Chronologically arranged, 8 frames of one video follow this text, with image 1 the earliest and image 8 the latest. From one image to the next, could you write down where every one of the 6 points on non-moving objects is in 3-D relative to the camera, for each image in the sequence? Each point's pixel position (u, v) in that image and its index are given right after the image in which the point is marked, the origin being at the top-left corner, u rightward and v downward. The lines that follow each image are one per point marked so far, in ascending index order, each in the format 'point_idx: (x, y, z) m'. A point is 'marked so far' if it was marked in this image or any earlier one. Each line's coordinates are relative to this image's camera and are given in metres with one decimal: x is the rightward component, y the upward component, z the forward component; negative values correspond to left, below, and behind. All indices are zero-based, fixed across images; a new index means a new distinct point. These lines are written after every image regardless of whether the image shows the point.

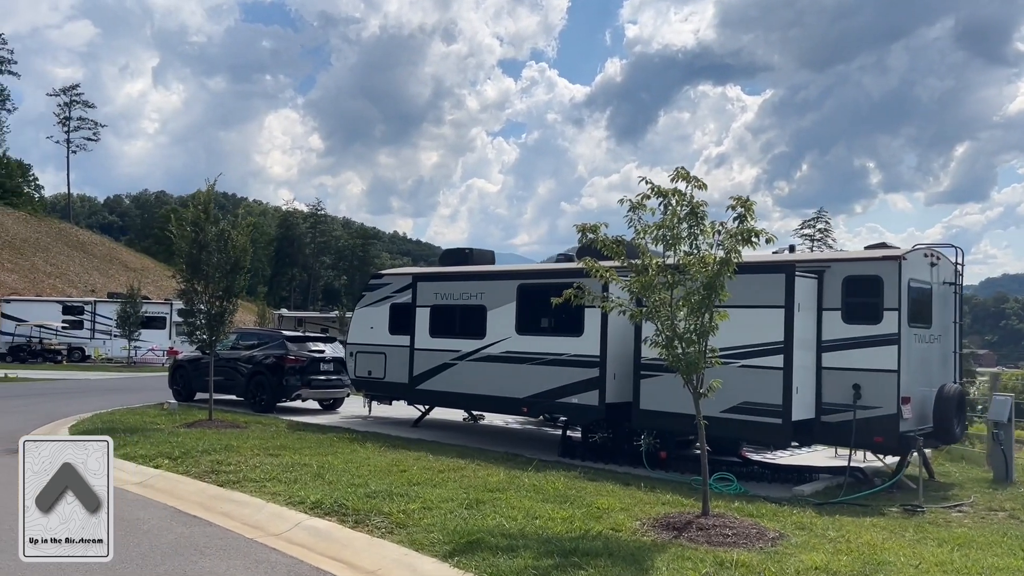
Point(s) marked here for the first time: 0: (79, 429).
0: (-6.9, -2.2, +13.6) m
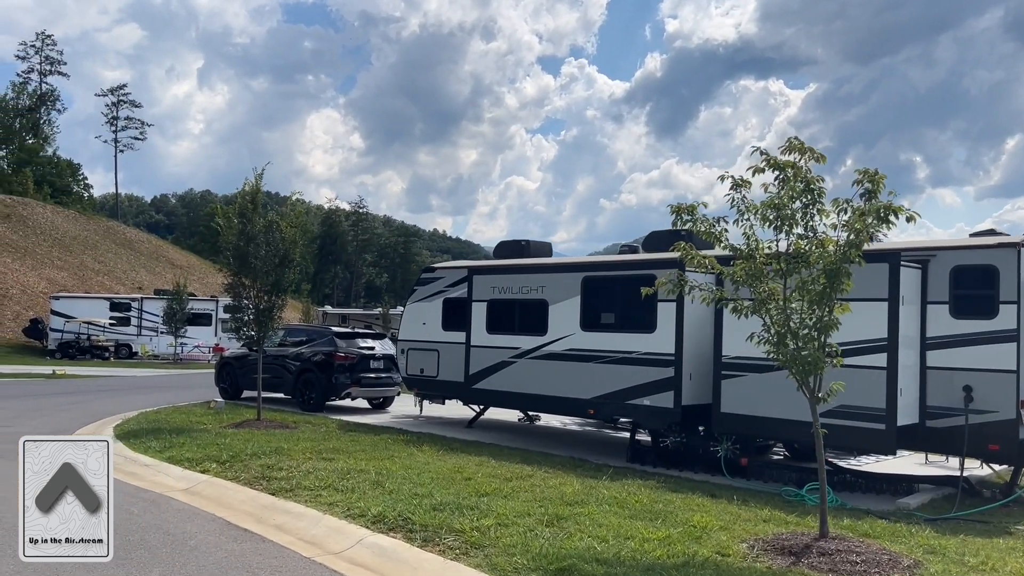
0: (-5.9, -2.2, +13.0) m
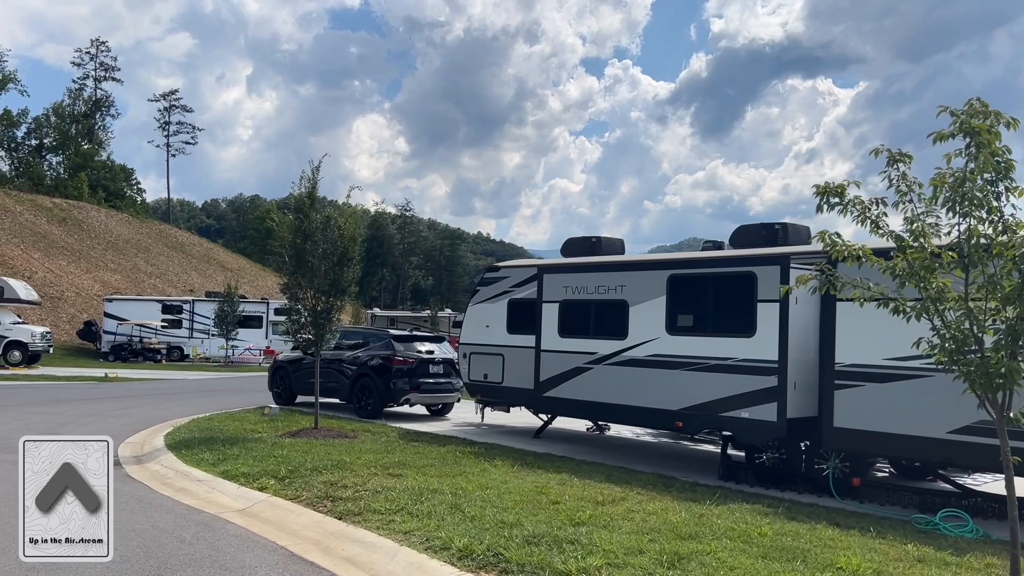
0: (-4.8, -2.2, +12.3) m
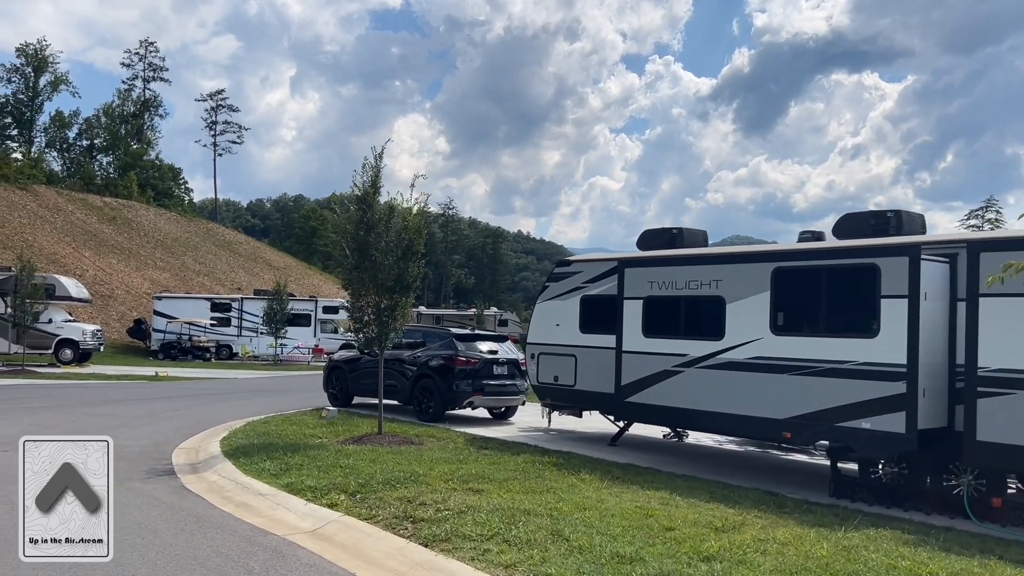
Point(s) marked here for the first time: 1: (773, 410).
0: (-3.8, -2.1, +11.5) m
1: (+3.0, -1.4, +9.9) m
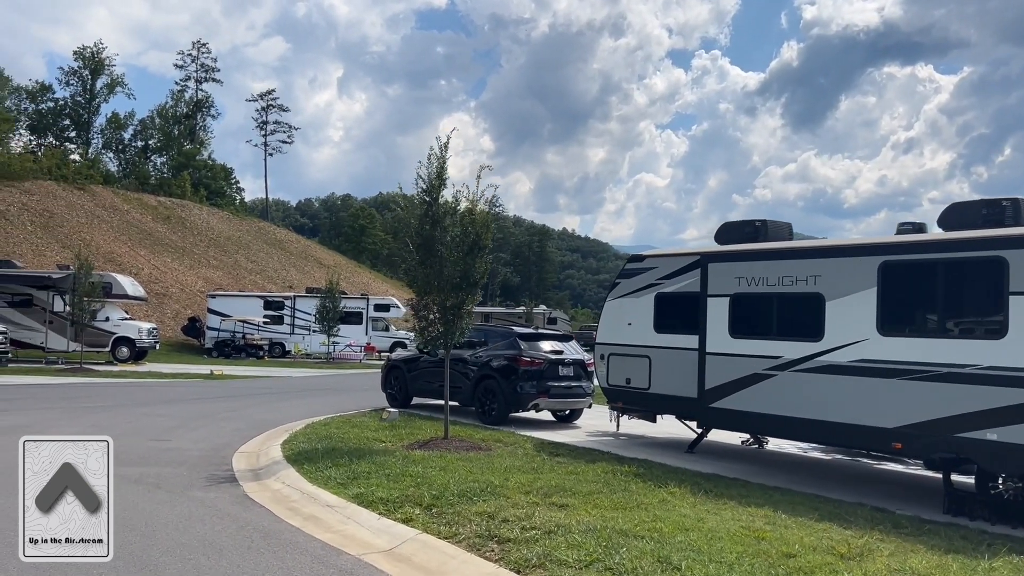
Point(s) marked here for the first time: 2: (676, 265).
0: (-2.8, -2.1, +11.0) m
1: (+3.9, -1.4, +9.0) m
2: (+2.3, +0.3, +12.1) m
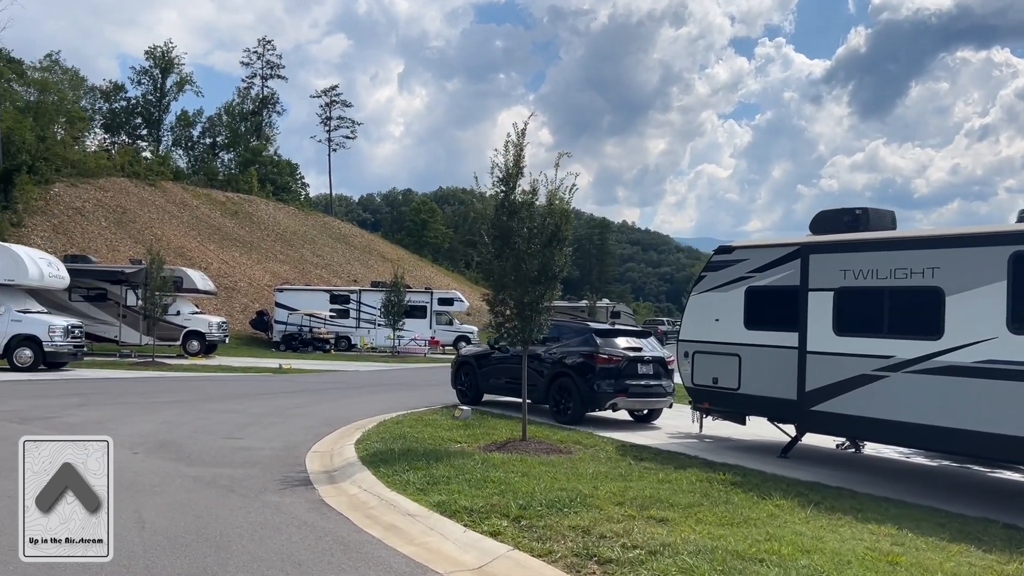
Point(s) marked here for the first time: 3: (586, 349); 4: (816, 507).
0: (-1.8, -2.0, +10.6) m
1: (+4.8, -1.3, +8.1) m
2: (+3.4, +0.4, +11.3) m
3: (+1.3, -1.0, +14.5) m
4: (+2.8, -2.0, +7.9) m
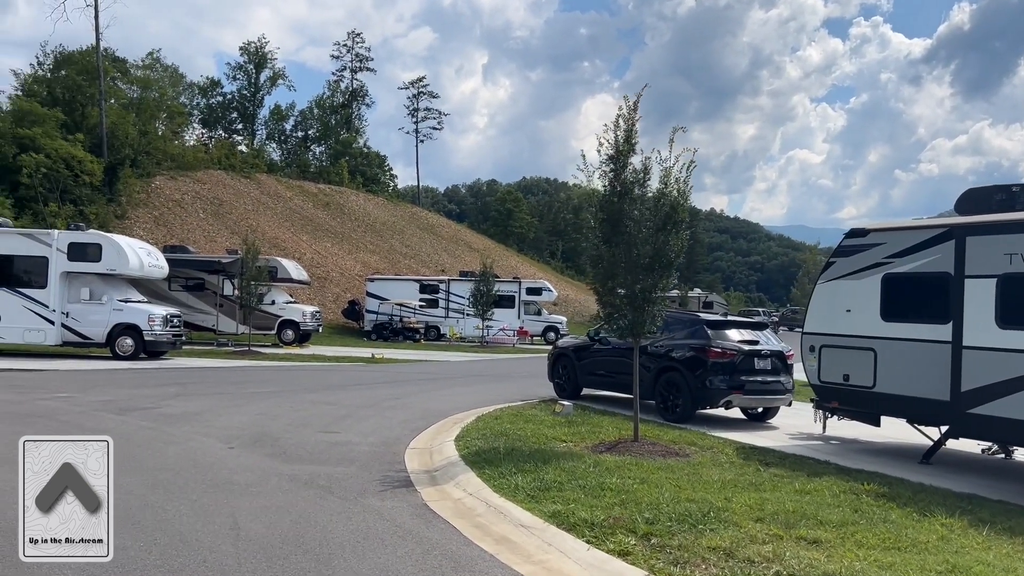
0: (-0.5, -1.9, +9.9) m
1: (+5.8, -1.2, +6.9) m
2: (+4.7, +0.6, +10.1) m
3: (+2.9, -0.8, +13.5) m
4: (+3.8, -1.9, +6.8) m
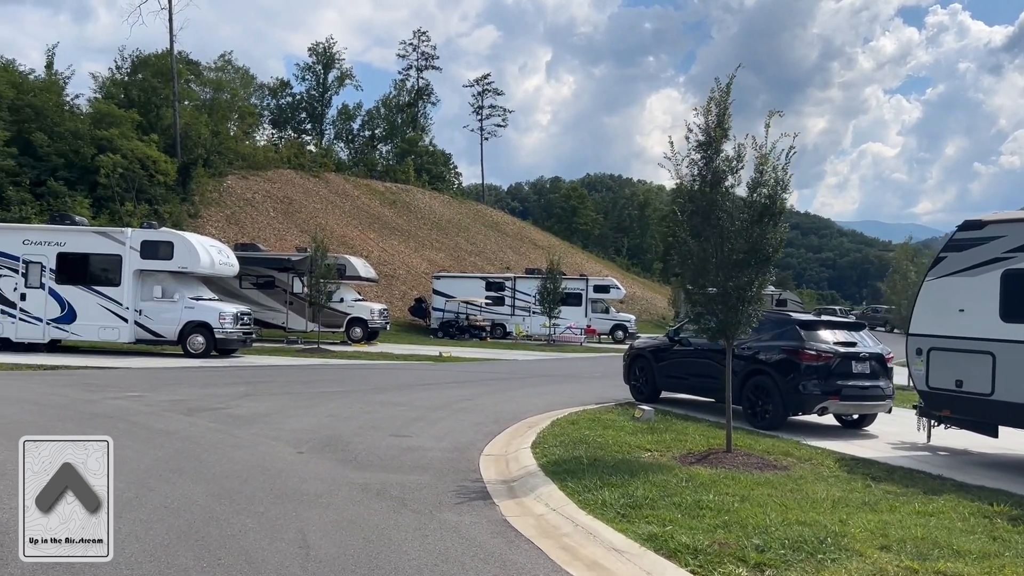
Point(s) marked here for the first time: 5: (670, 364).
0: (+0.4, -1.8, +9.3) m
1: (+6.4, -1.2, +5.8) m
2: (+5.6, +0.6, +9.1) m
3: (+4.1, -0.8, +12.6) m
4: (+4.5, -1.9, +5.9) m
5: (+2.7, -1.3, +14.6) m
